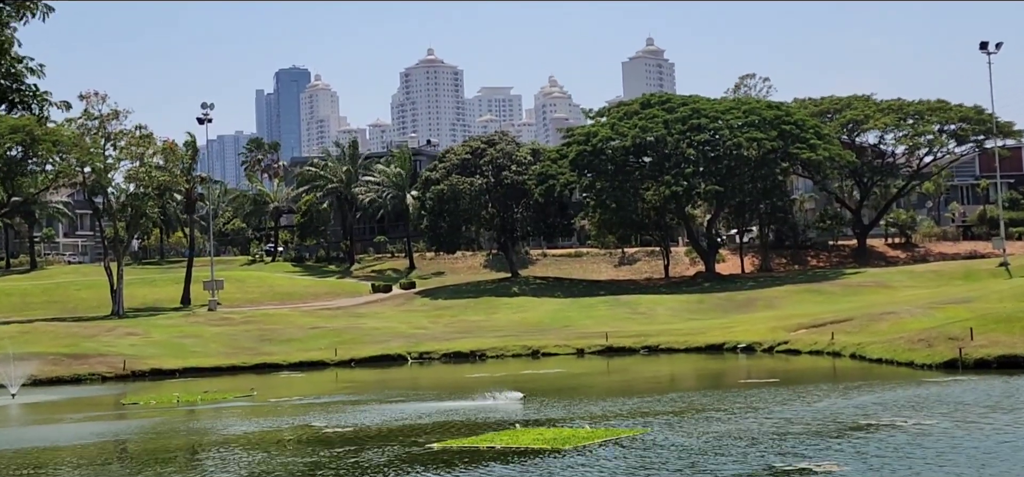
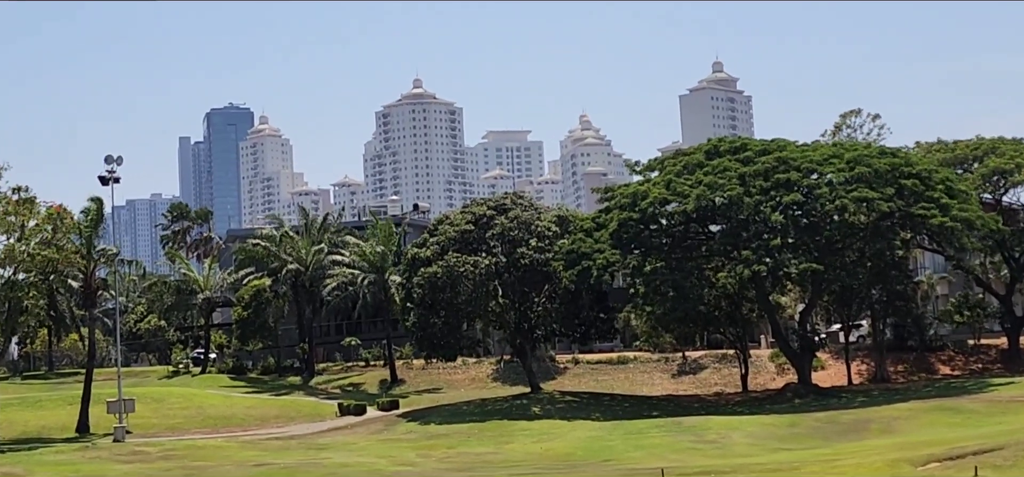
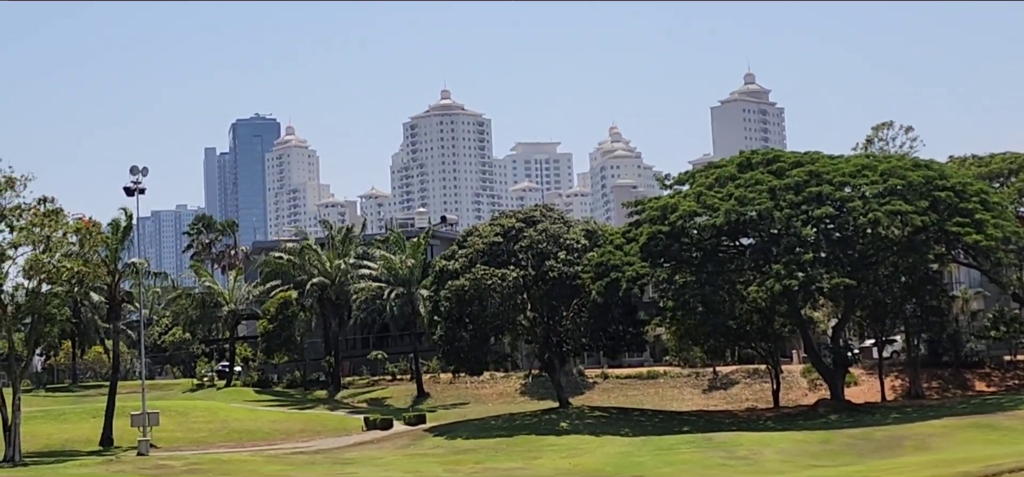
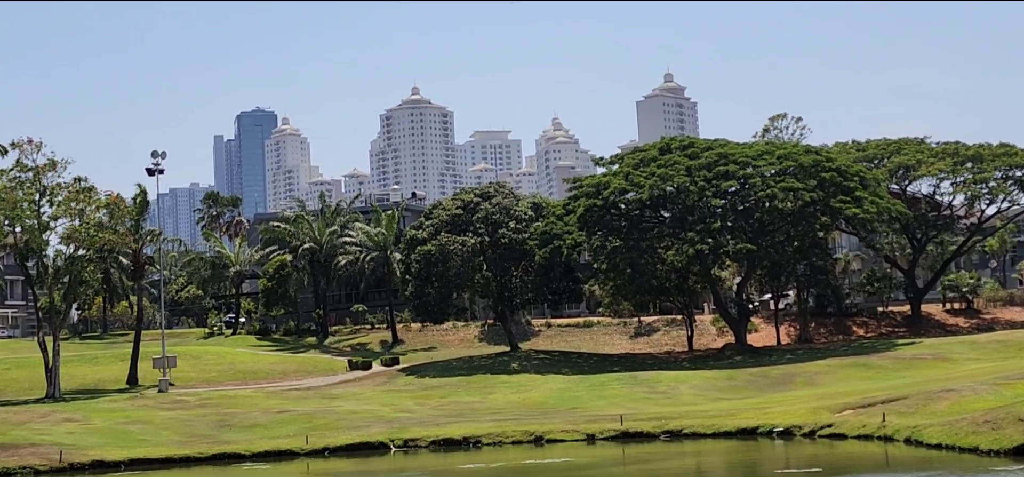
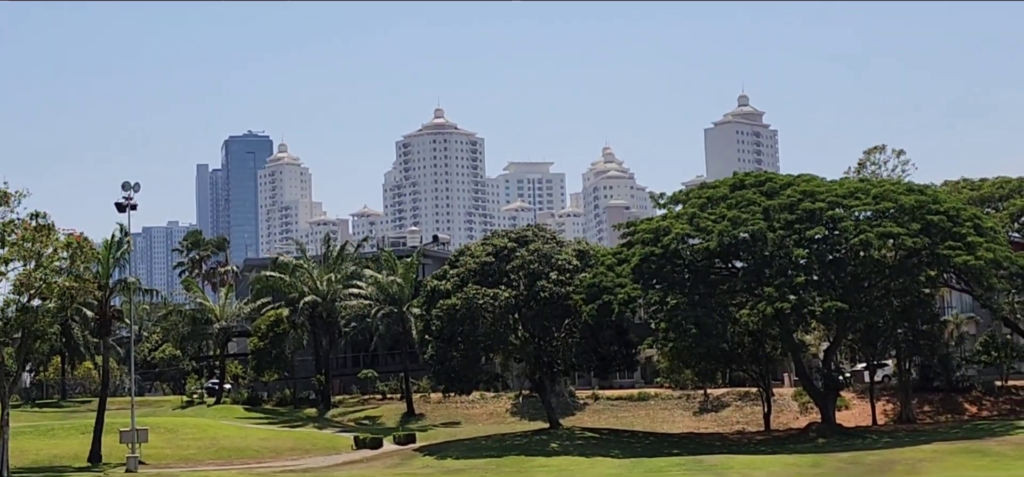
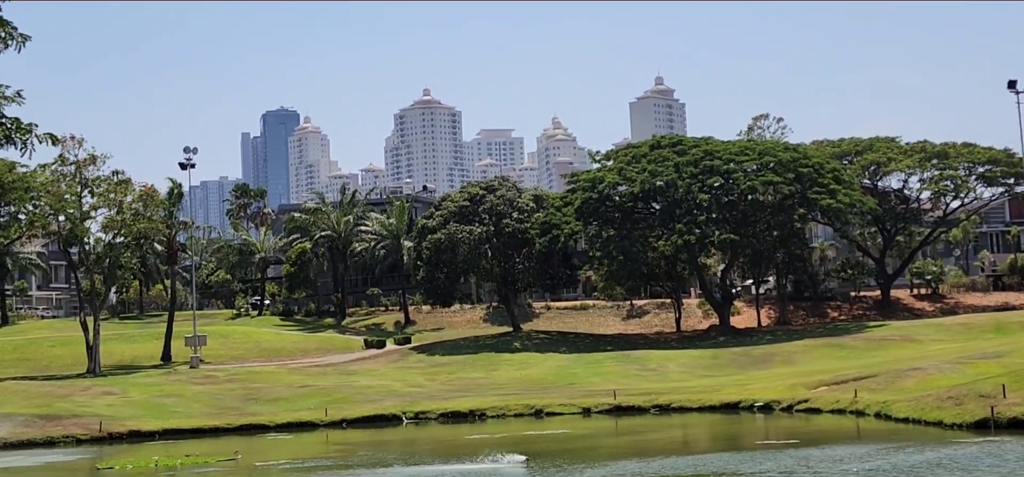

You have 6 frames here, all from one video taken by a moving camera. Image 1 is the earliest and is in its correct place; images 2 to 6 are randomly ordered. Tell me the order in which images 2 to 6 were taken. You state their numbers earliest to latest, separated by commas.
6, 4, 2, 3, 5
